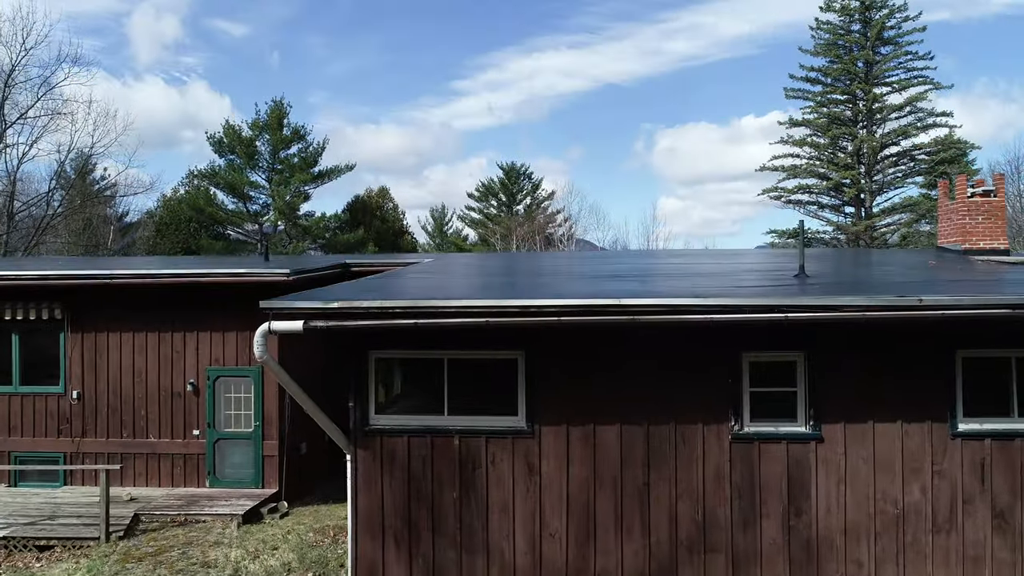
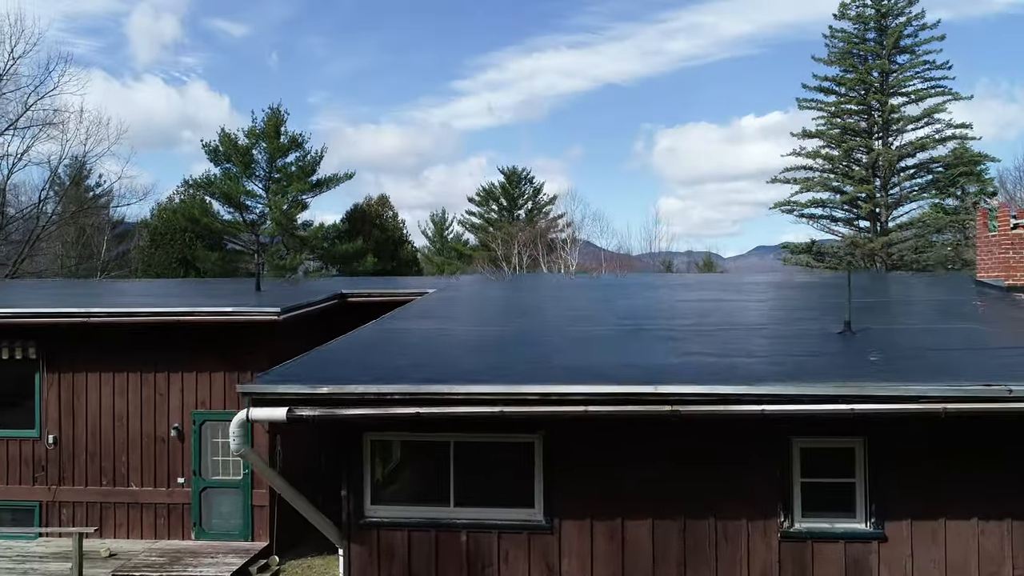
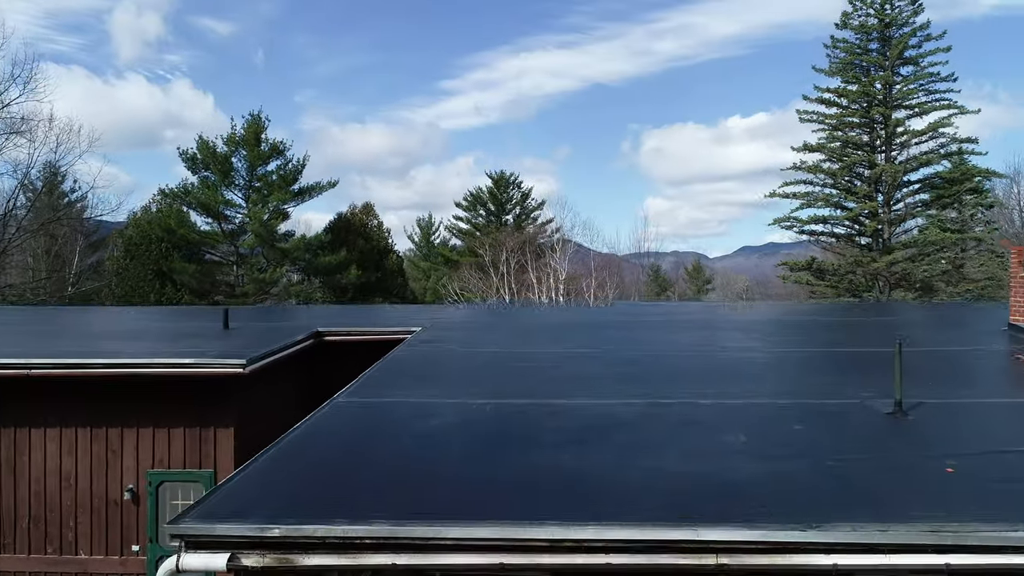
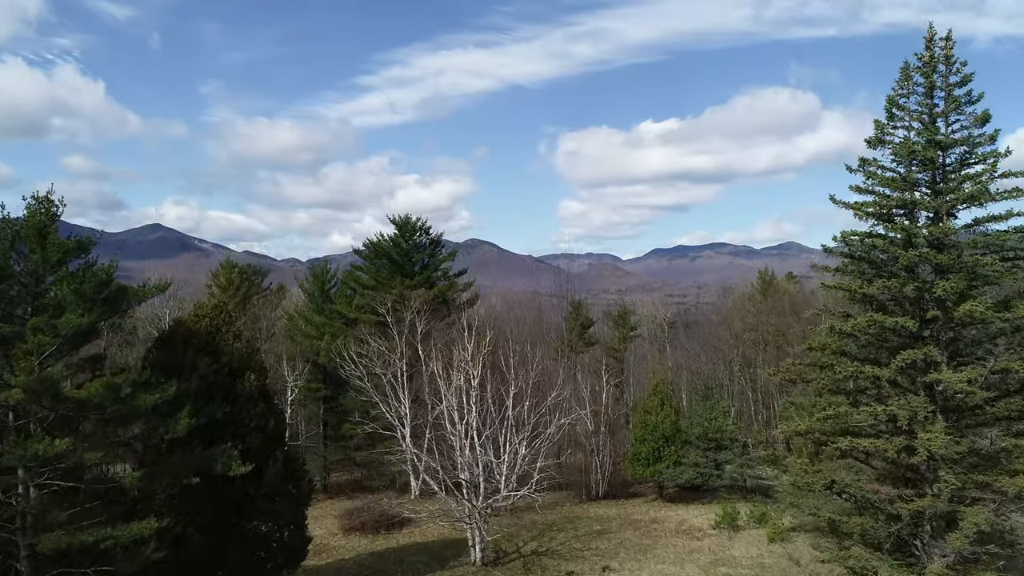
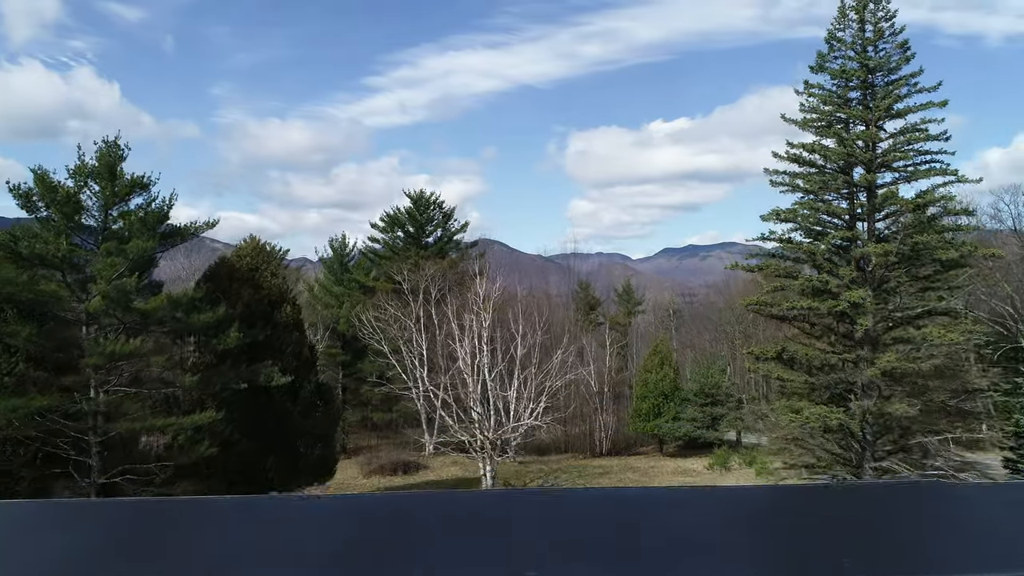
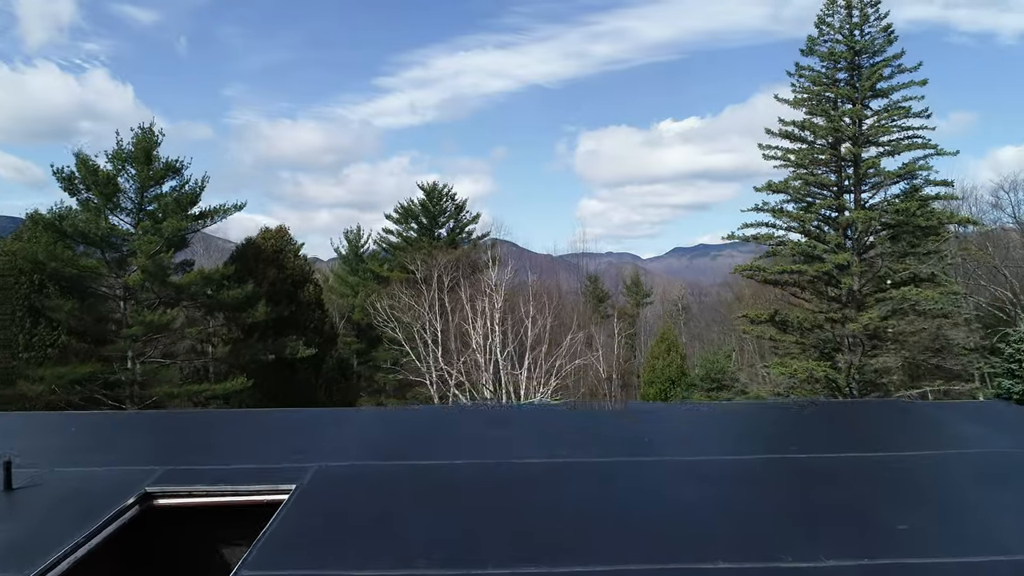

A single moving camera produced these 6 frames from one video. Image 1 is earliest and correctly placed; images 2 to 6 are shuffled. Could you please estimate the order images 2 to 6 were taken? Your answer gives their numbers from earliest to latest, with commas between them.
2, 3, 6, 5, 4
